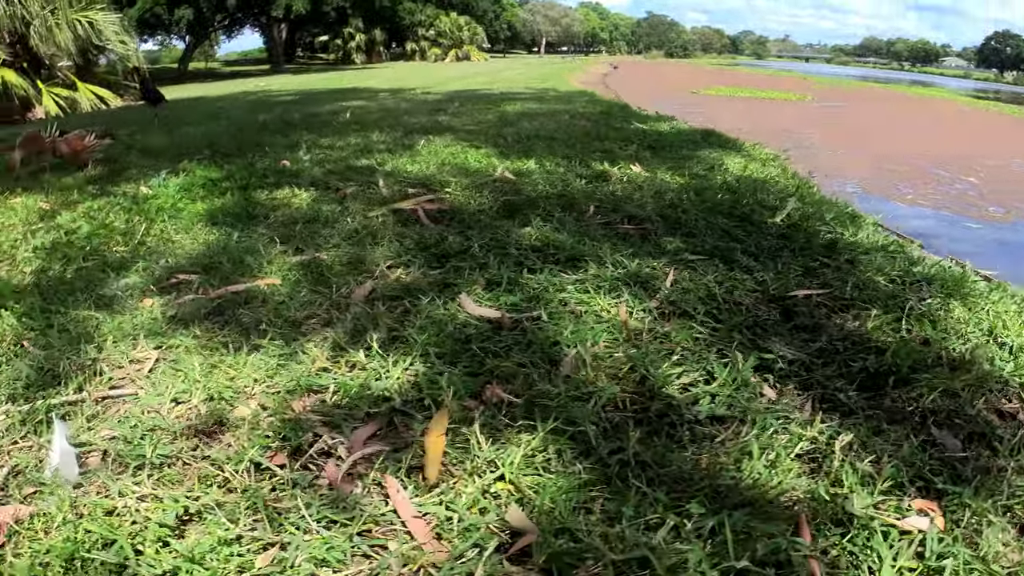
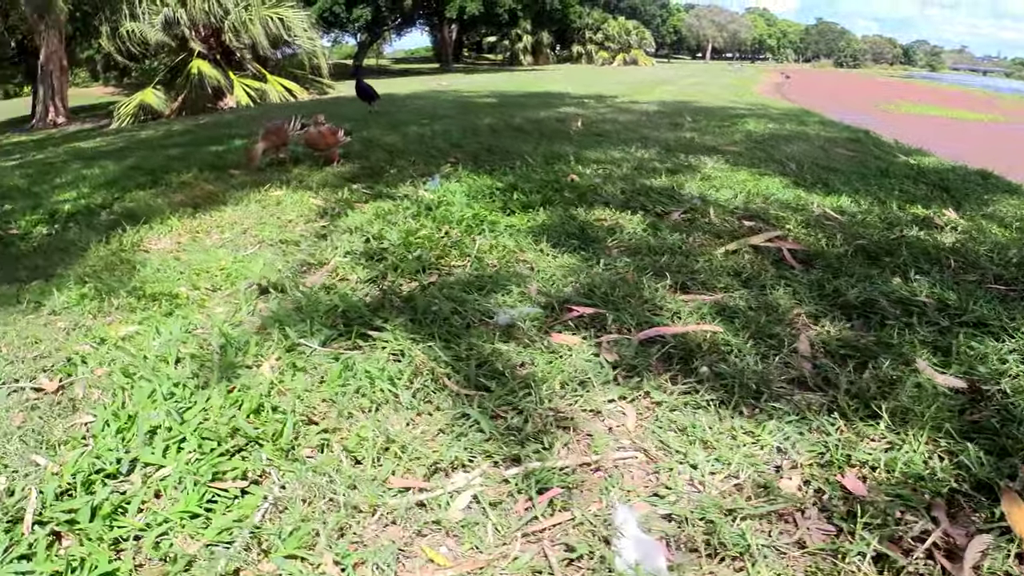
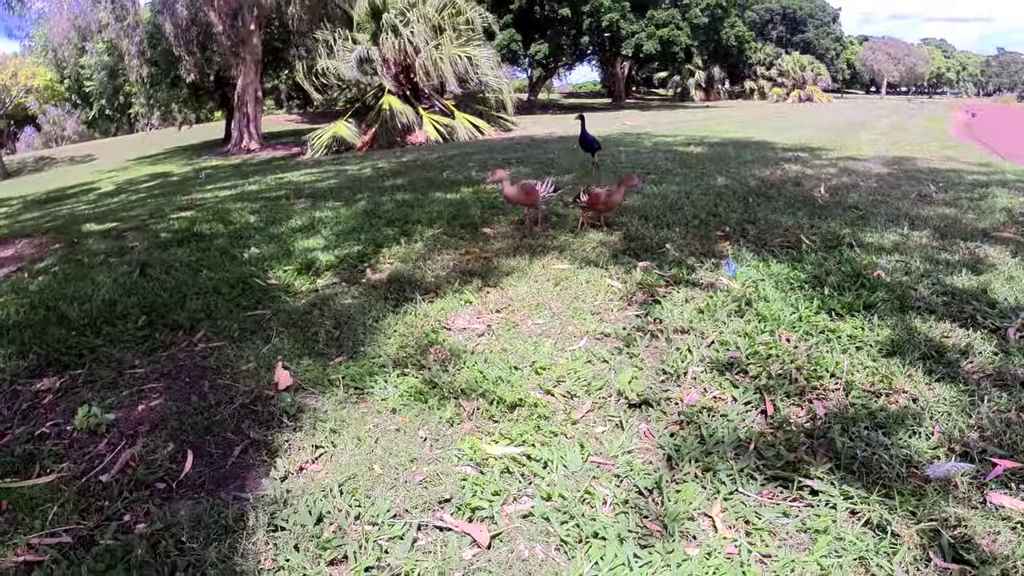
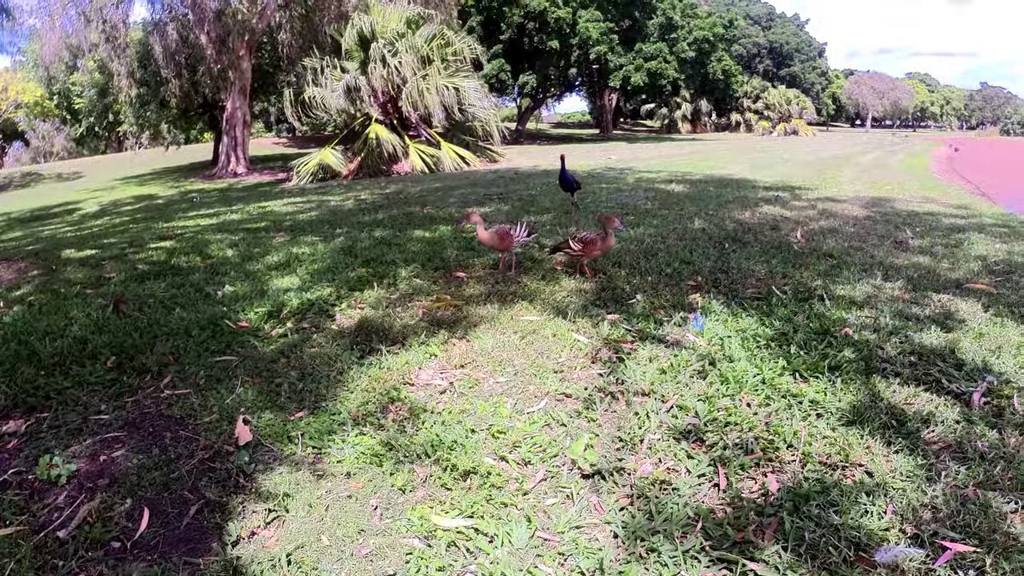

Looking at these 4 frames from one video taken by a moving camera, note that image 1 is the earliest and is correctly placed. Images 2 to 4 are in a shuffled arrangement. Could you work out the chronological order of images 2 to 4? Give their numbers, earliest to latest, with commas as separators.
2, 3, 4
